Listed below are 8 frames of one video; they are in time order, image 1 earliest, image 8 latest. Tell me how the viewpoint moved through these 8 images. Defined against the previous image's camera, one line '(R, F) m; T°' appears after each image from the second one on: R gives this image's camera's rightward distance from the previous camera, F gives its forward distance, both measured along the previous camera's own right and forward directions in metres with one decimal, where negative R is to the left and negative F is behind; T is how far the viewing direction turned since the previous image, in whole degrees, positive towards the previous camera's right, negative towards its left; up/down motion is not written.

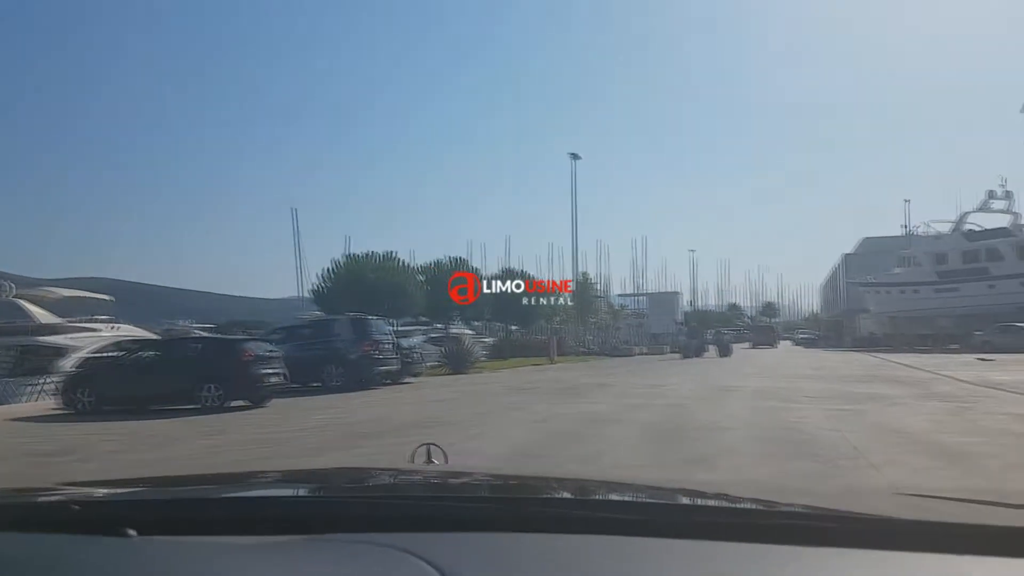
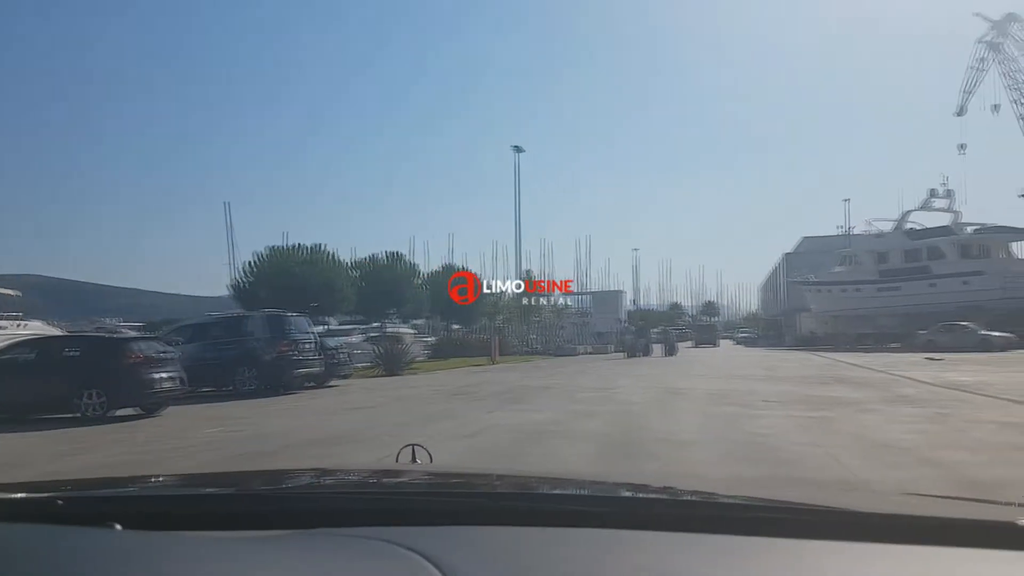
(+0.2, +1.6) m; +4°
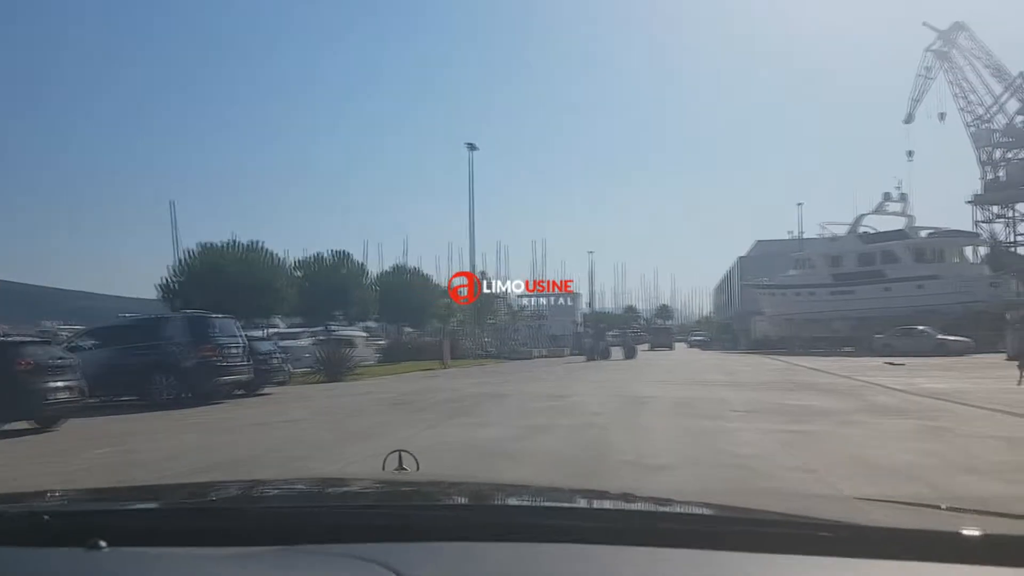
(+0.1, +1.3) m; +3°
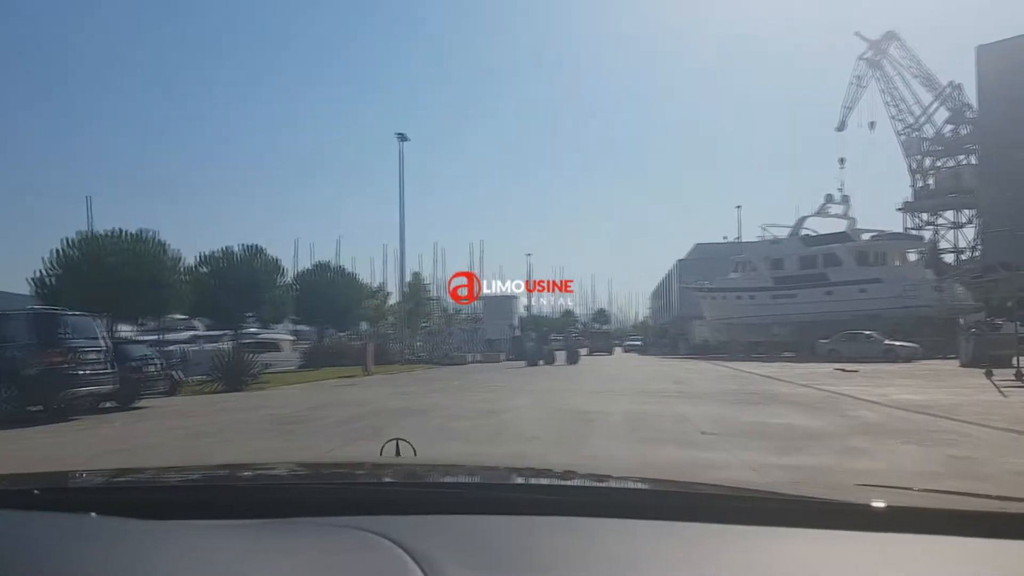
(+0.2, +2.5) m; +4°
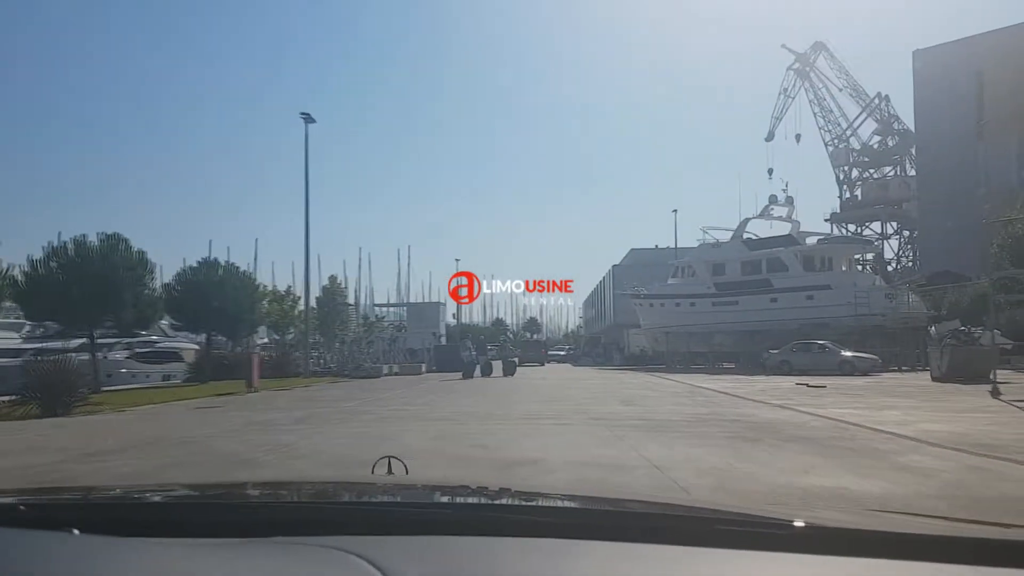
(+0.4, +4.5) m; +4°
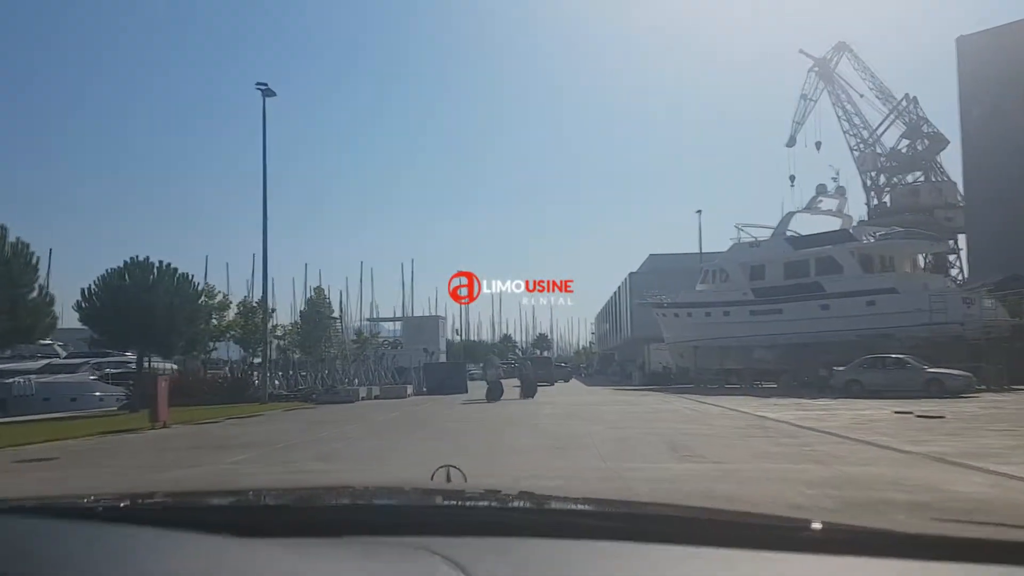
(+0.4, +6.9) m; -1°
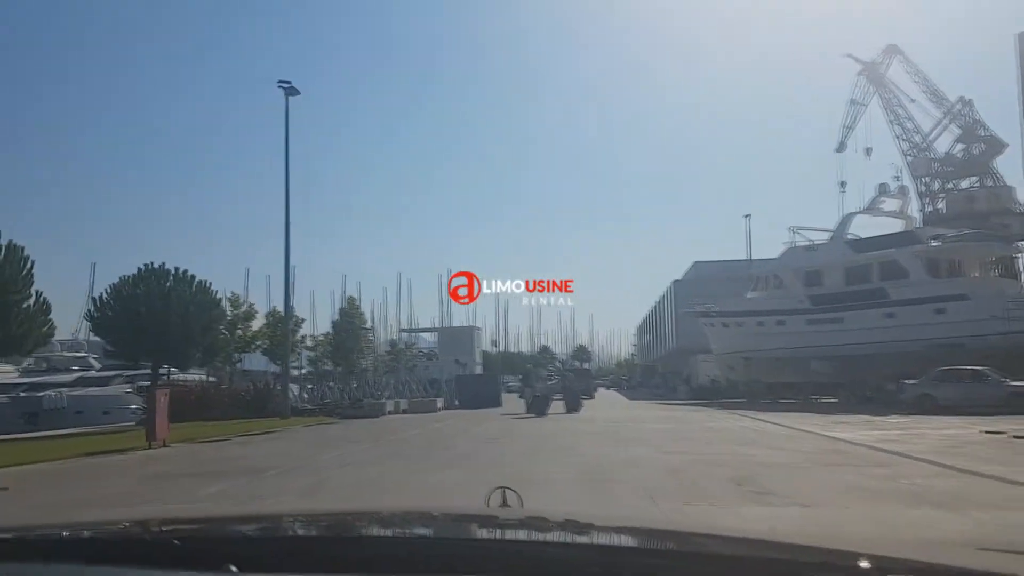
(+0.1, +2.2) m; -3°
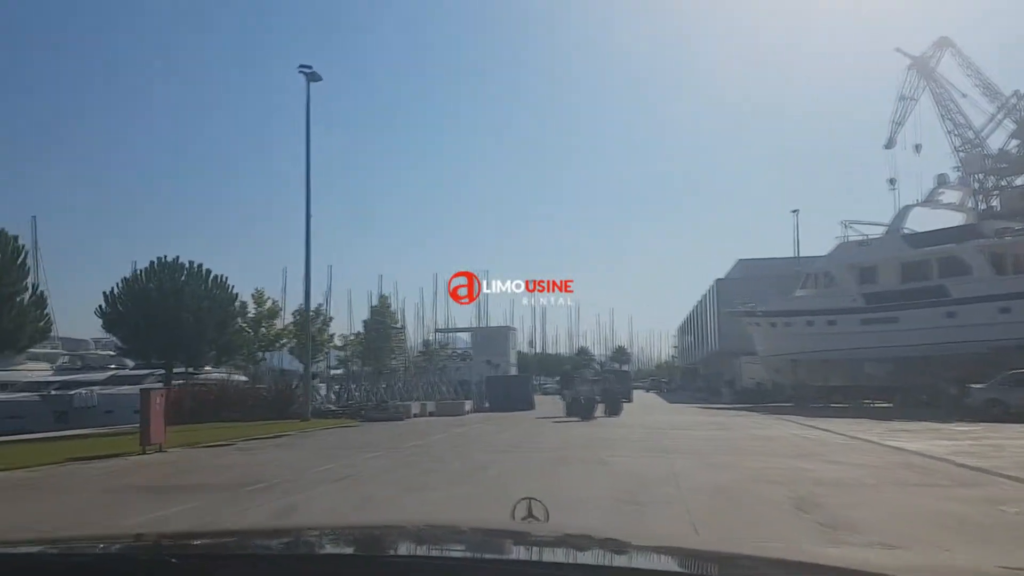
(+0.3, +1.7) m; -3°
